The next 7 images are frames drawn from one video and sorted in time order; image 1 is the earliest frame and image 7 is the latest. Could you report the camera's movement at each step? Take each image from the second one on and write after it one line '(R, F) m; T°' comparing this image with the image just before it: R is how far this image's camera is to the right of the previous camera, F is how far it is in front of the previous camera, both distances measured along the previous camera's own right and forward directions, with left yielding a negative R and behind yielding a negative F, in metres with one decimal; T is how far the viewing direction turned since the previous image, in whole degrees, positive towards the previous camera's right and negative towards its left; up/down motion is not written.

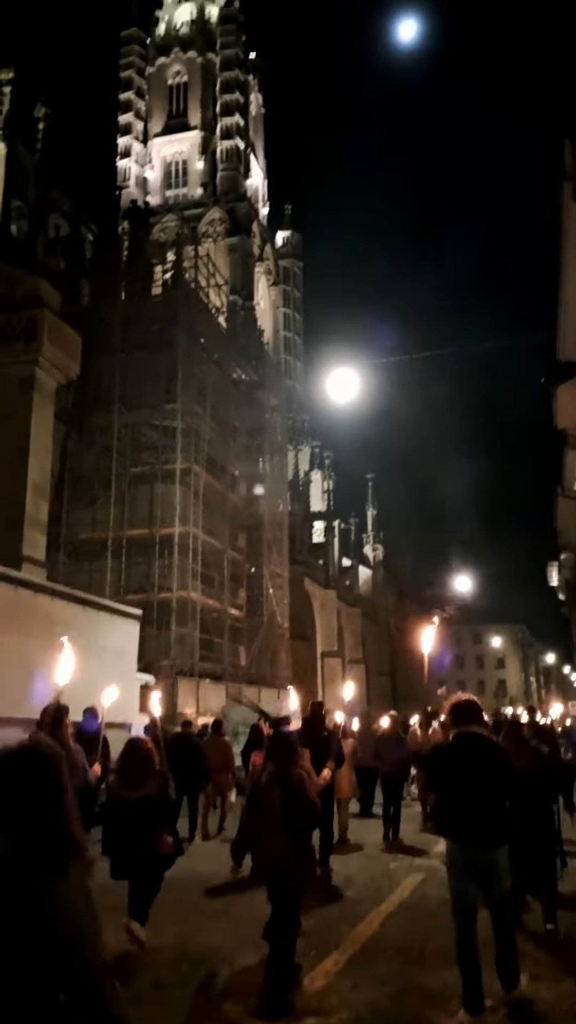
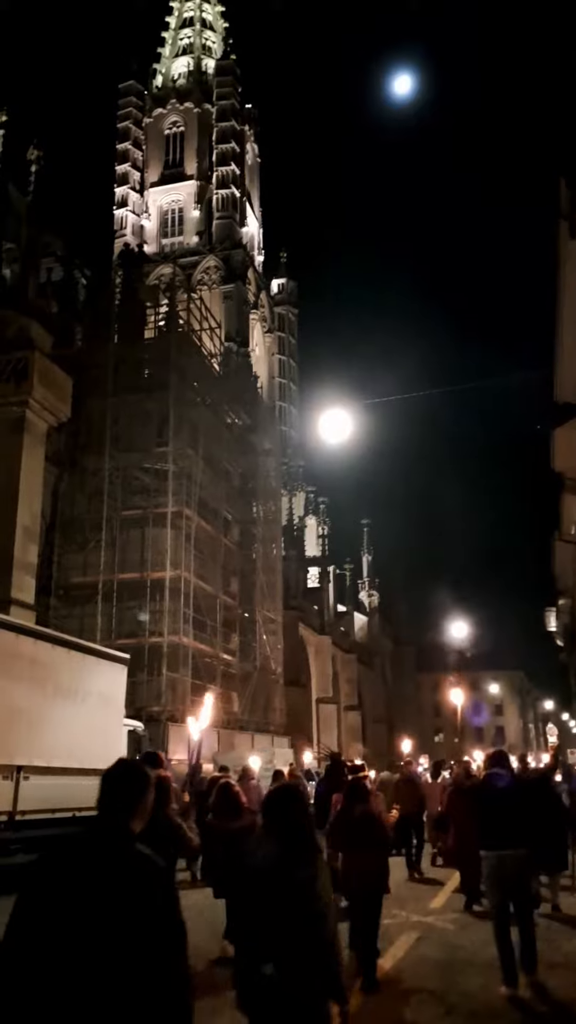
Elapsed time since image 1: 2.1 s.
(+0.1, +0.2) m; 0°
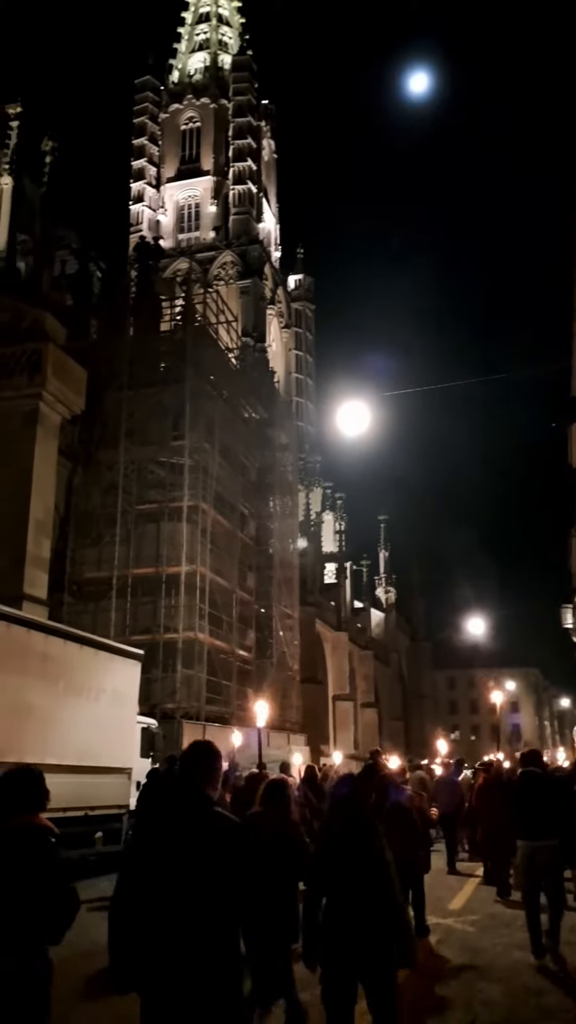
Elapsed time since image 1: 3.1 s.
(0.0, +0.3) m; -1°
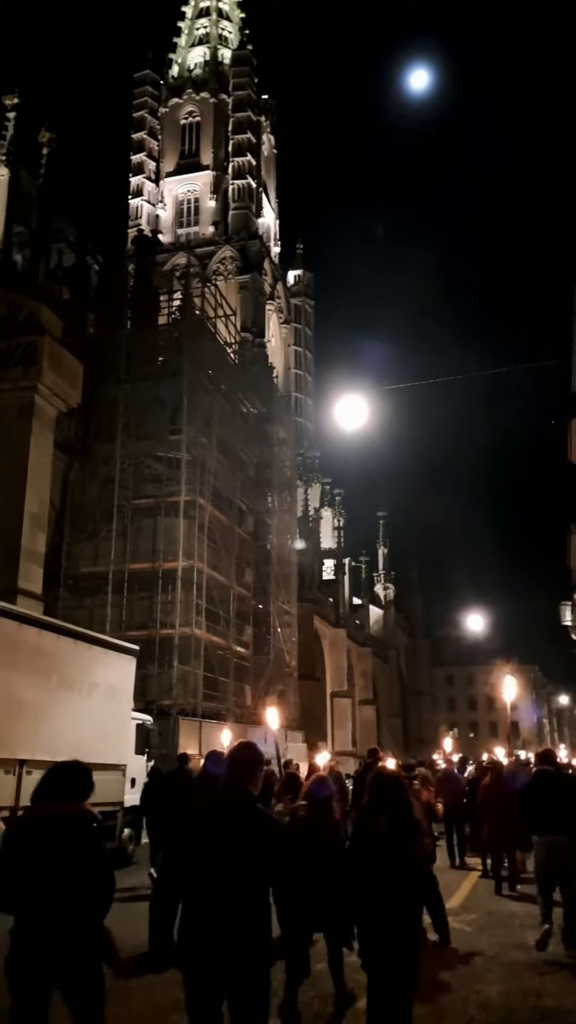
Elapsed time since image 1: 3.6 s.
(0.0, +0.2) m; 0°
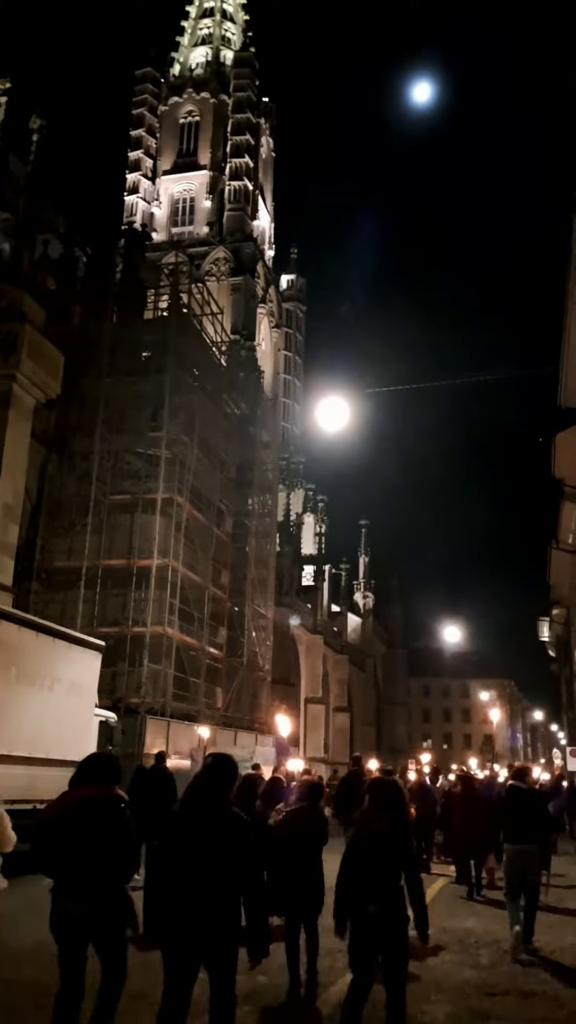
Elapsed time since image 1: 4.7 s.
(+0.1, +0.3) m; +1°
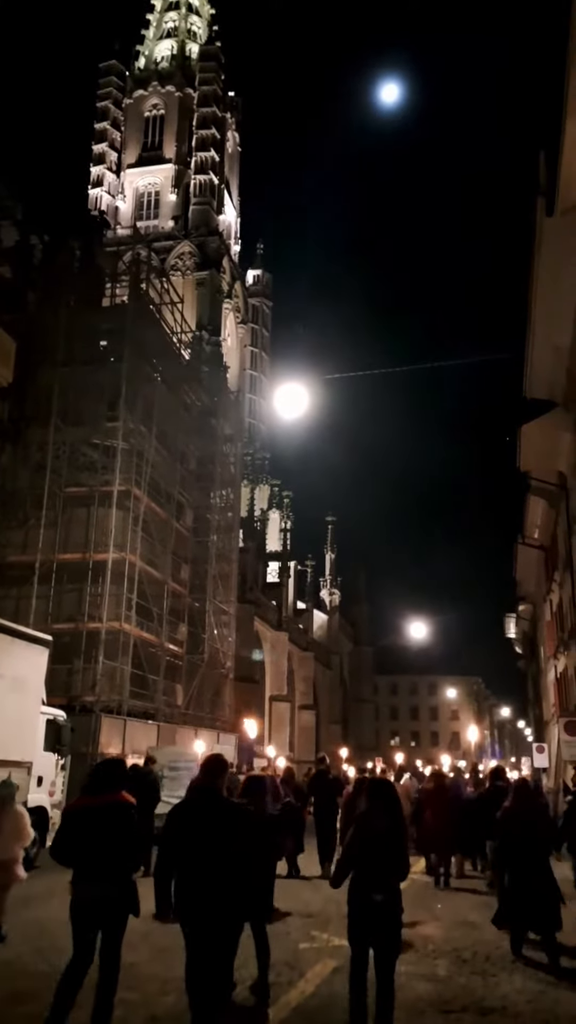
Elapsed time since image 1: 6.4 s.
(+0.1, +0.5) m; +1°
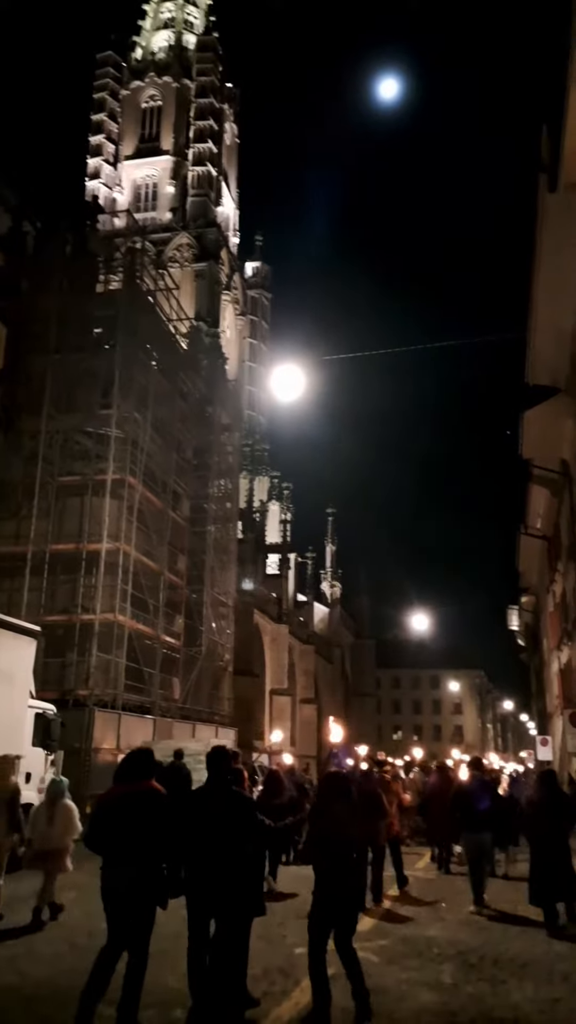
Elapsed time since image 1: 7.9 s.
(+0.1, +0.5) m; 0°
